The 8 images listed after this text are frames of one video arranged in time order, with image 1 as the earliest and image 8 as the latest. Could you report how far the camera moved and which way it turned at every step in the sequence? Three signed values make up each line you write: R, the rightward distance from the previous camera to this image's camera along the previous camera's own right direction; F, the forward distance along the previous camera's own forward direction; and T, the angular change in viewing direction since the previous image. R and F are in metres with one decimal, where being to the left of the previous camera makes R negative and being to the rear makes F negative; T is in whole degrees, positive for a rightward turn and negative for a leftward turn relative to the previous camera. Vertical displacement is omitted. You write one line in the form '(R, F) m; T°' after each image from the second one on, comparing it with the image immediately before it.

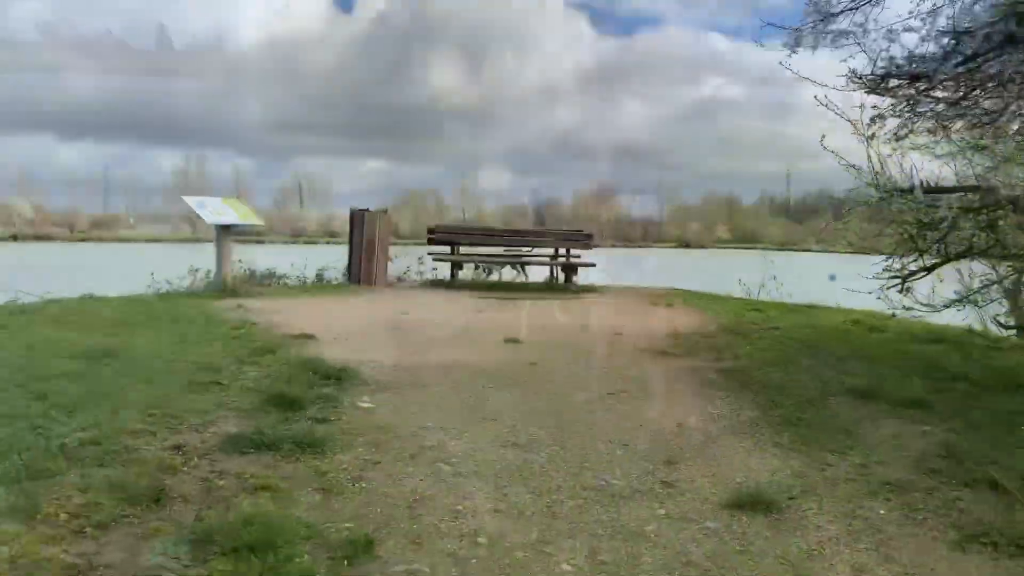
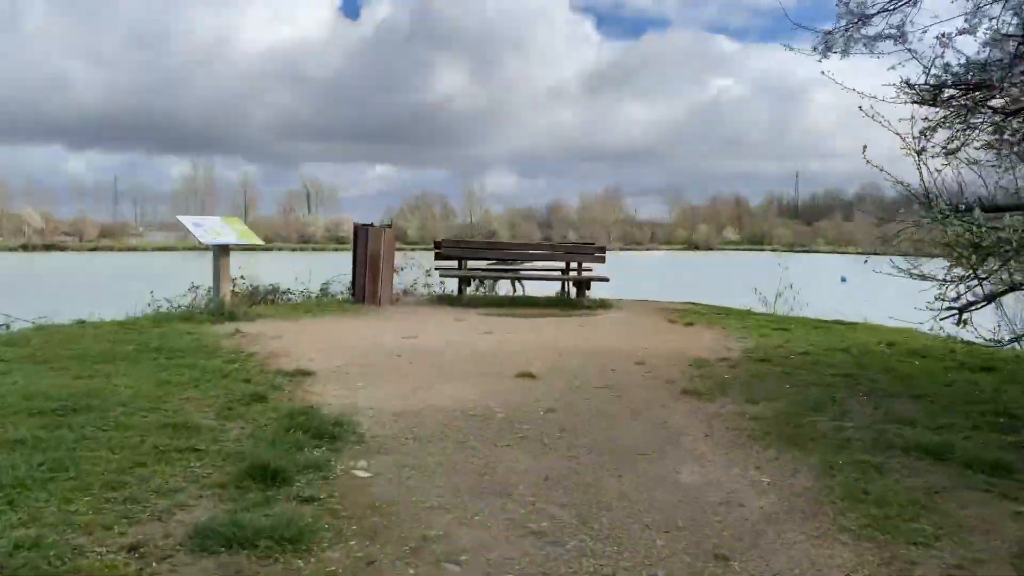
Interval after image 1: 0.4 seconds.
(0.0, +0.5) m; -1°
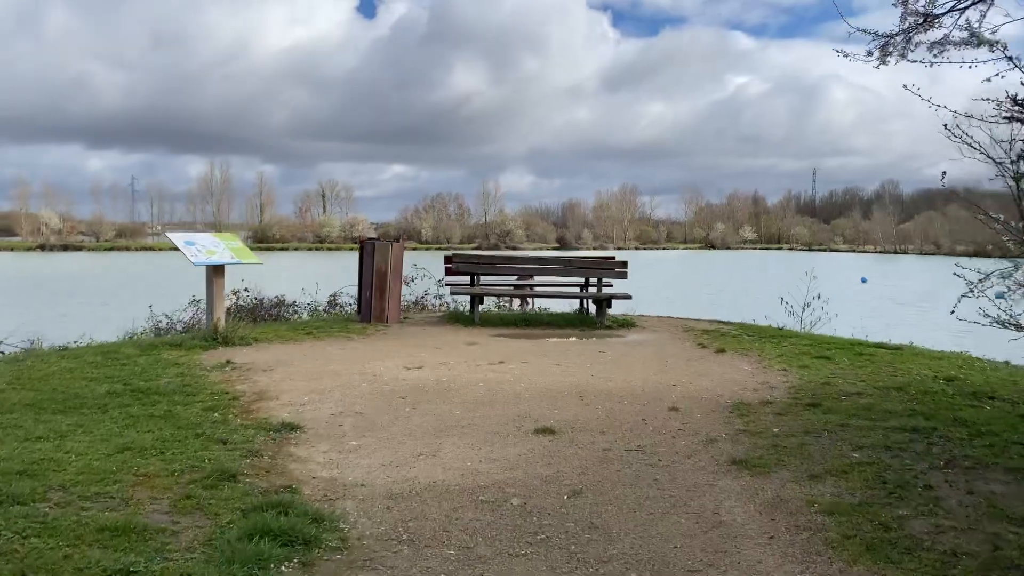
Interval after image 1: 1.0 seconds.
(0.0, +0.7) m; -1°
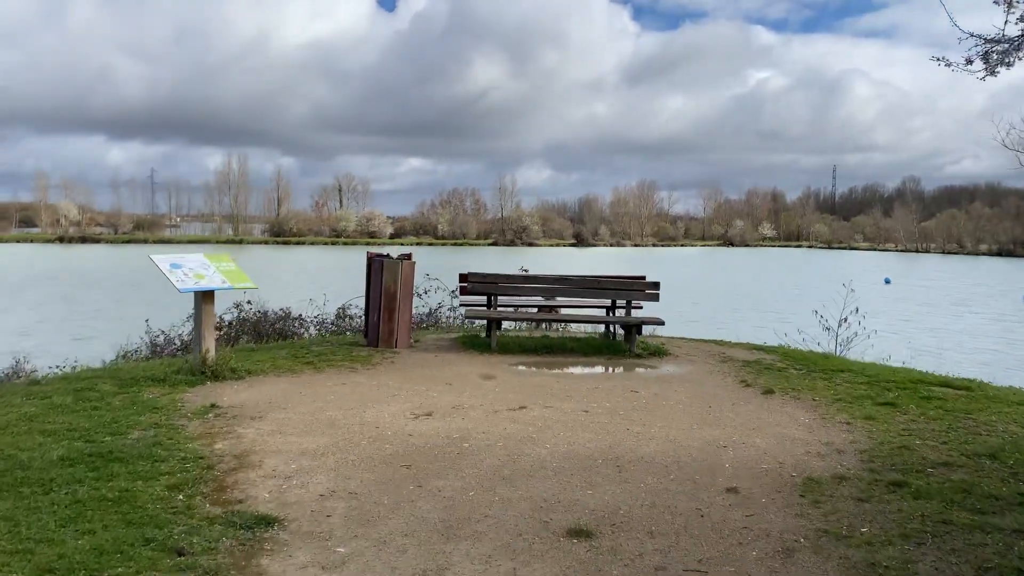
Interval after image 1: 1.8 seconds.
(-0.1, +0.9) m; -1°
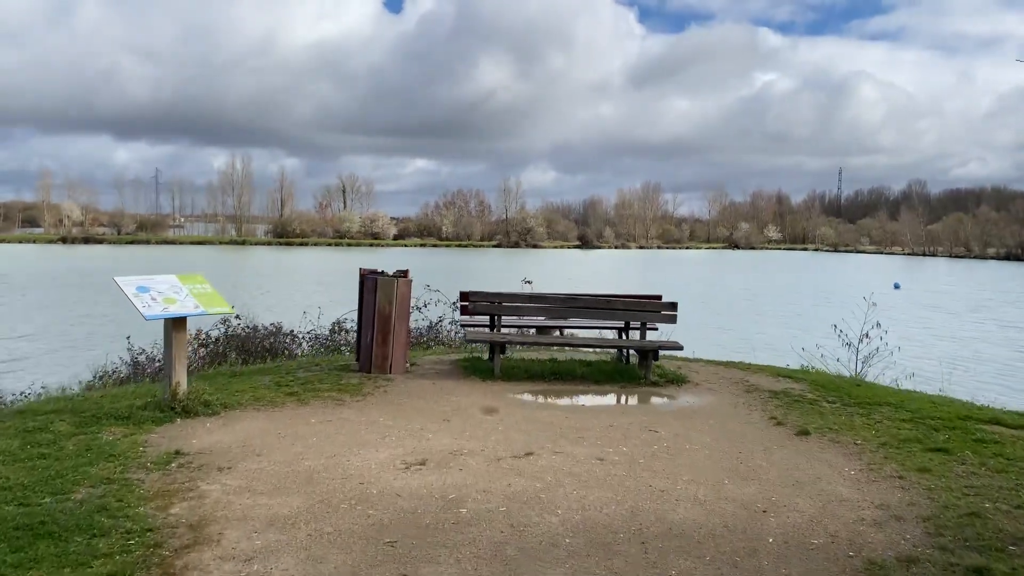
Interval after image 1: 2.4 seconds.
(0.0, +0.8) m; 0°
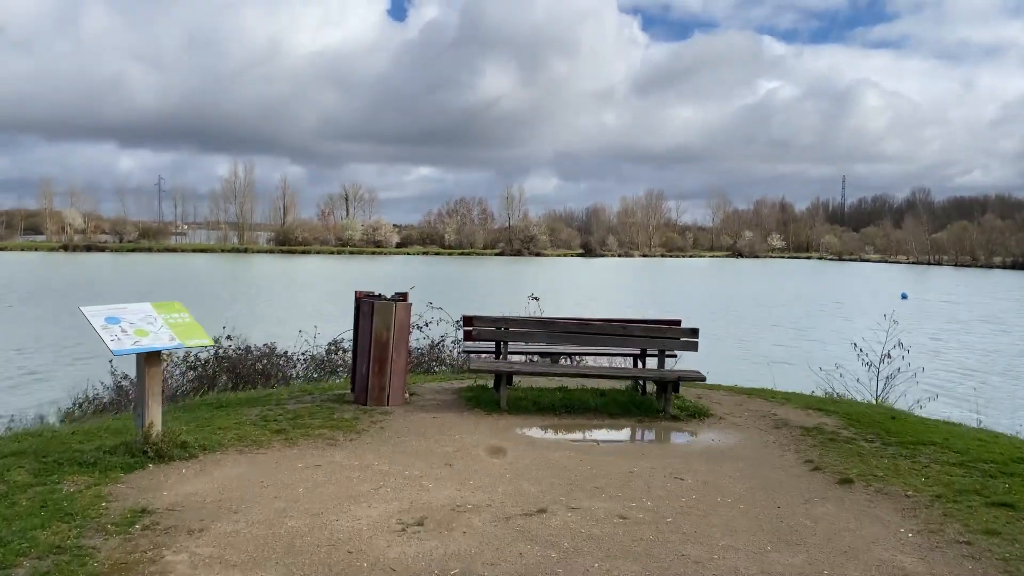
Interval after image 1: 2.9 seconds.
(-0.1, +0.7) m; 0°
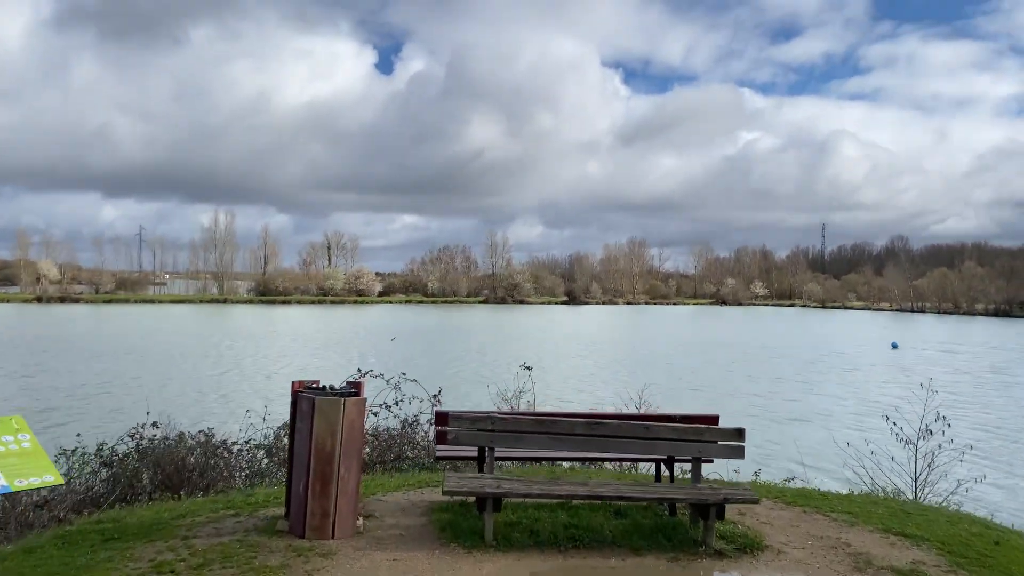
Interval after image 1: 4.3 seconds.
(0.0, +2.0) m; +1°
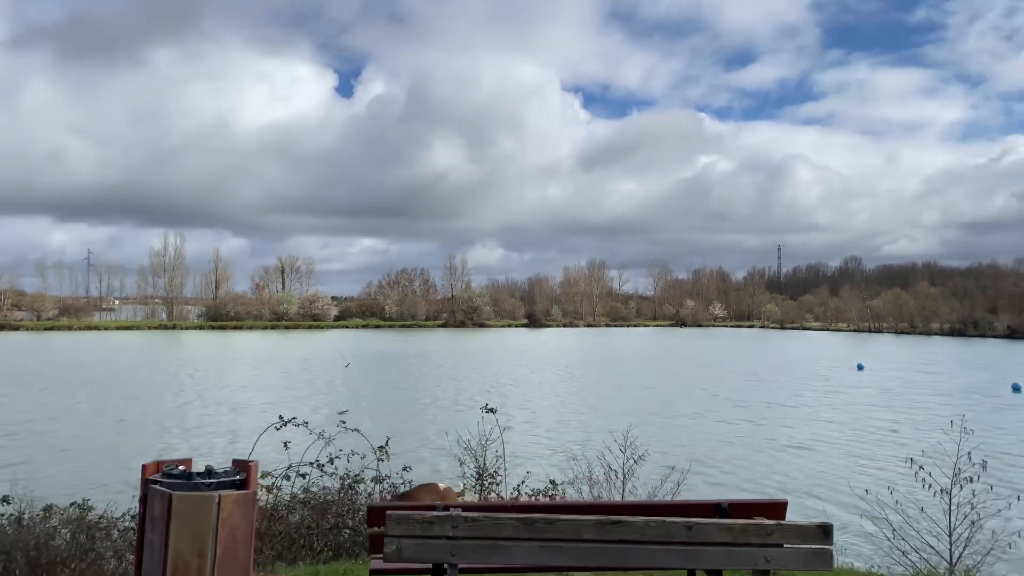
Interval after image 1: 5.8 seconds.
(-0.1, +2.2) m; +3°
